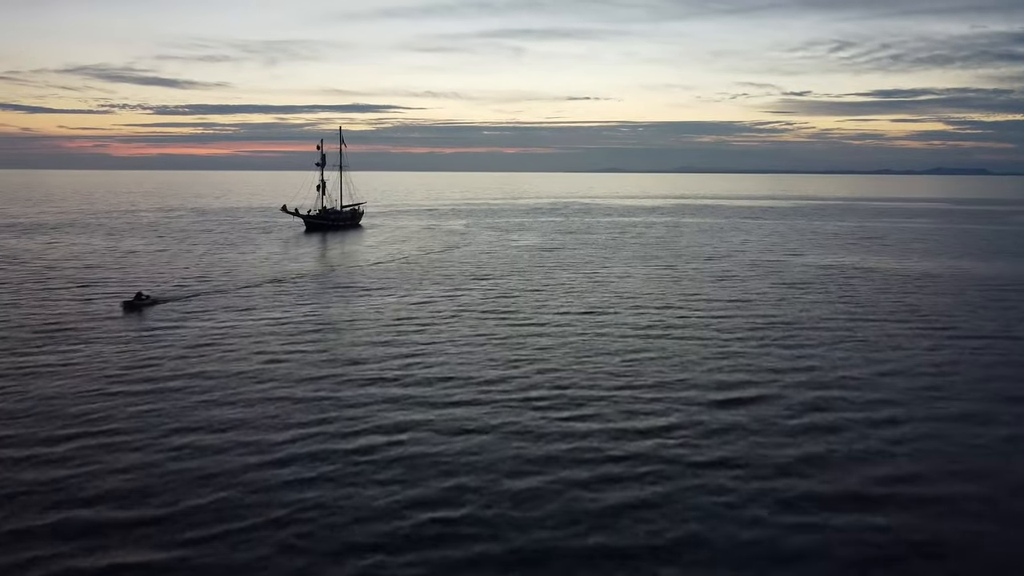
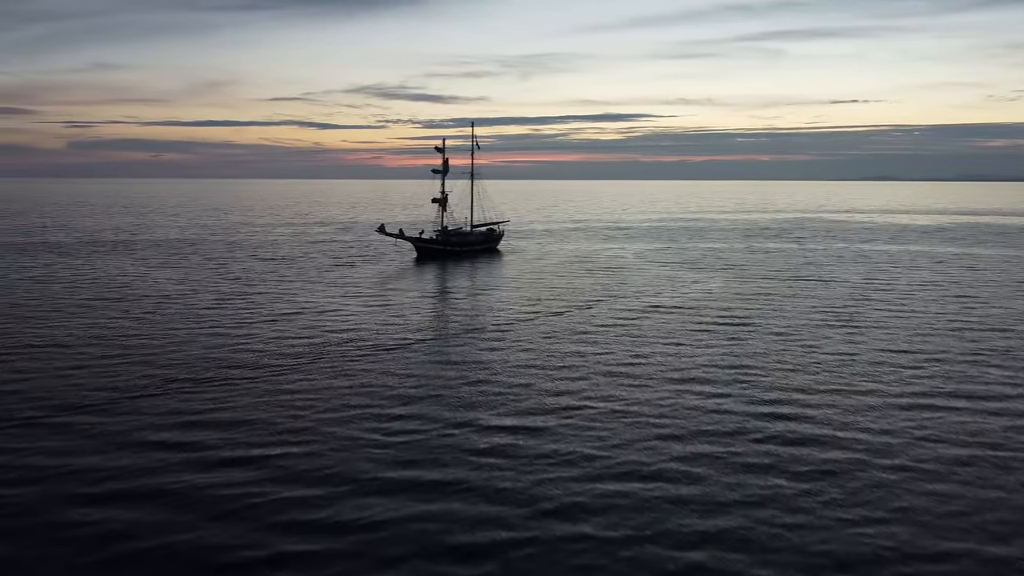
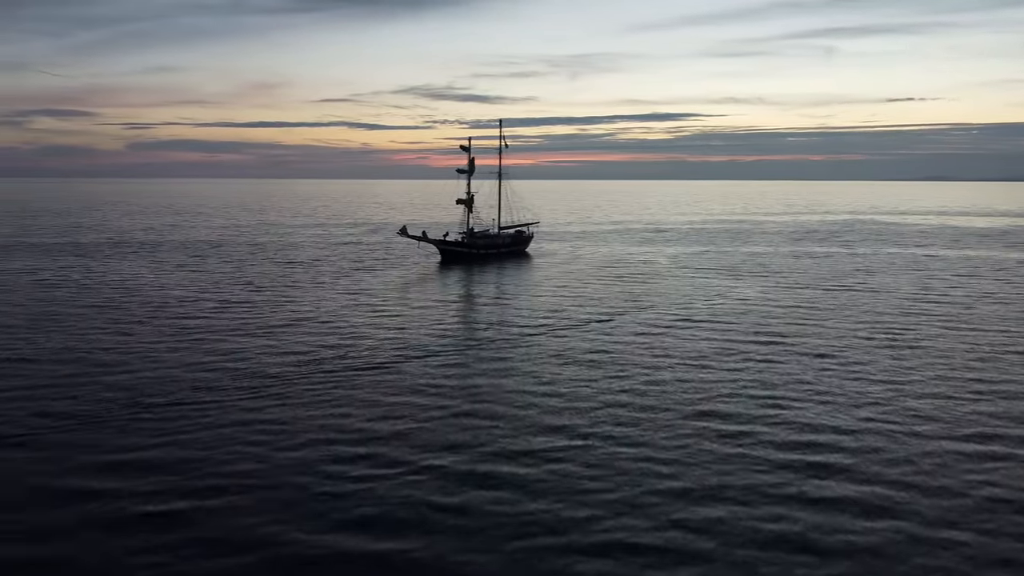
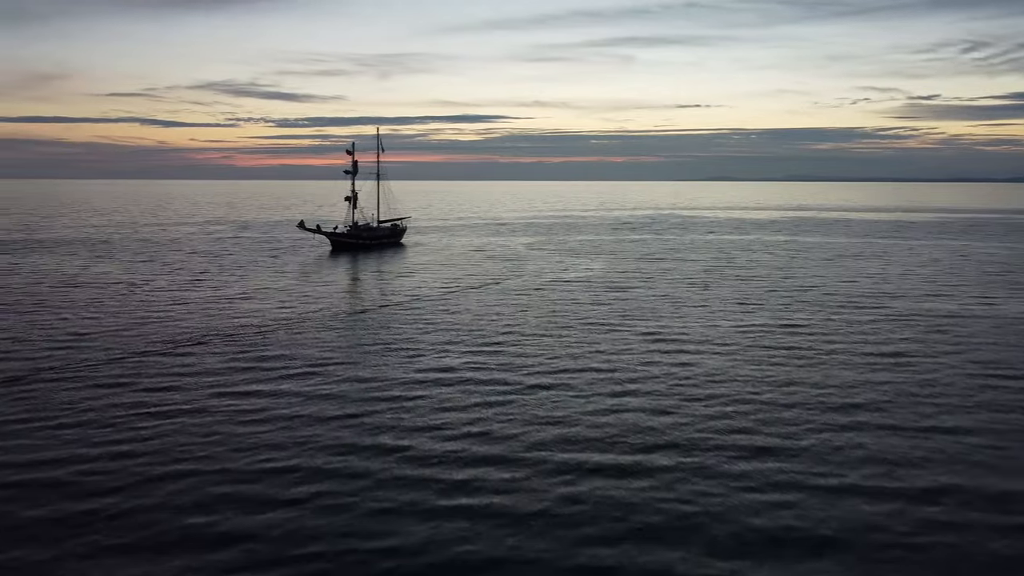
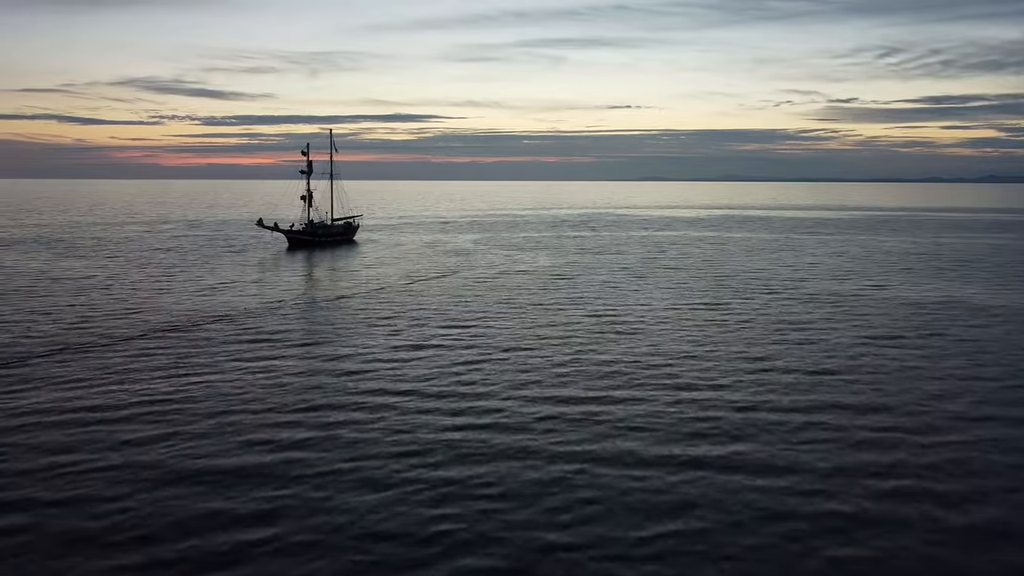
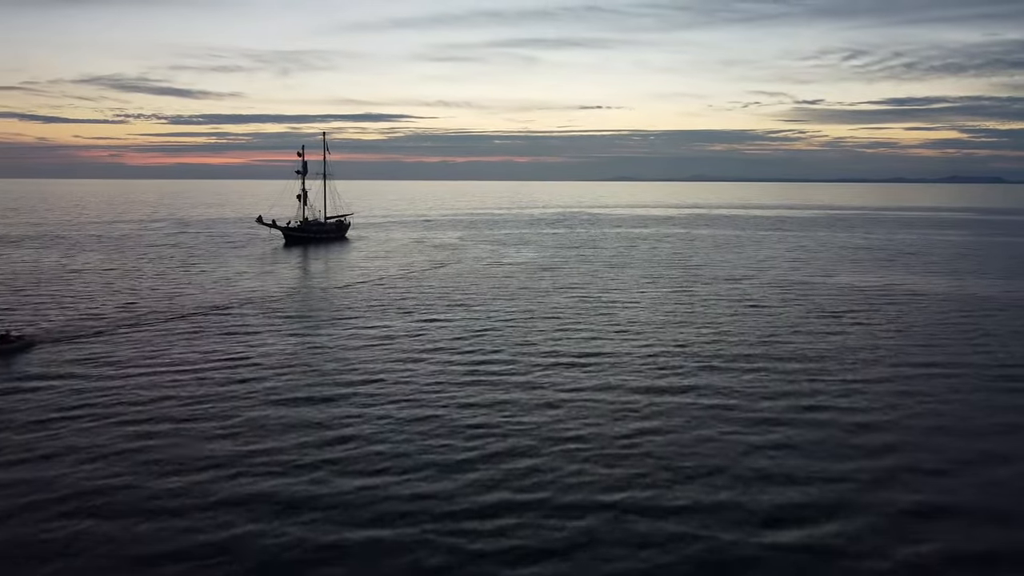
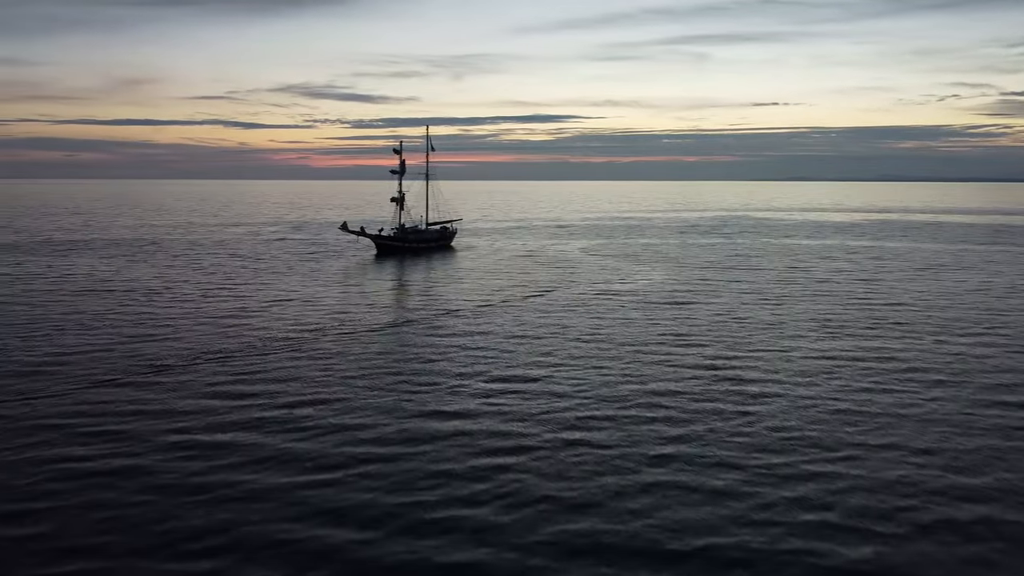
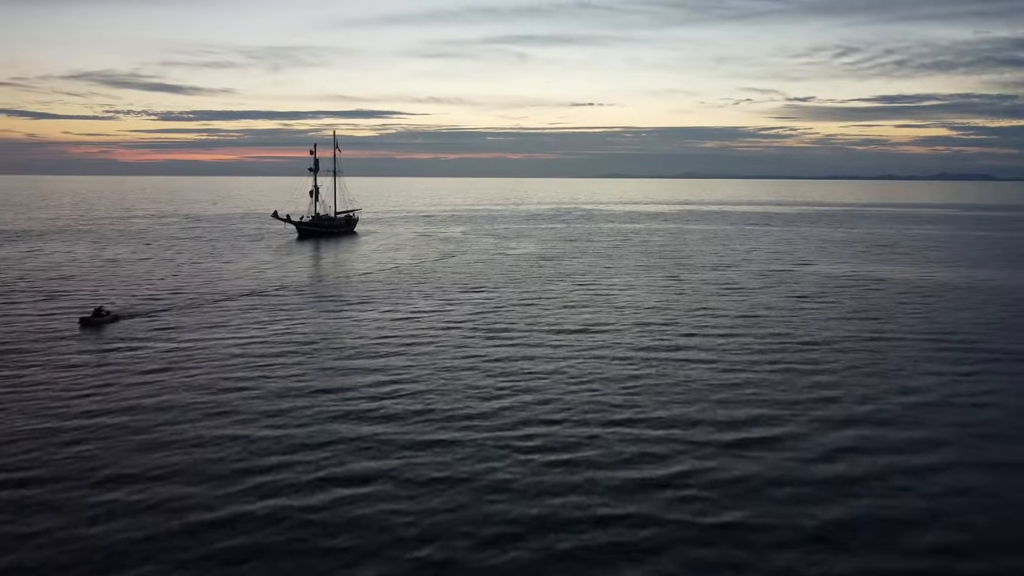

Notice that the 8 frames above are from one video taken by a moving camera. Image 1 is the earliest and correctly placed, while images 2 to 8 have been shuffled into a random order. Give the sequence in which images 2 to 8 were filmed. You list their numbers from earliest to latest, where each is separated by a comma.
8, 6, 5, 4, 7, 2, 3
